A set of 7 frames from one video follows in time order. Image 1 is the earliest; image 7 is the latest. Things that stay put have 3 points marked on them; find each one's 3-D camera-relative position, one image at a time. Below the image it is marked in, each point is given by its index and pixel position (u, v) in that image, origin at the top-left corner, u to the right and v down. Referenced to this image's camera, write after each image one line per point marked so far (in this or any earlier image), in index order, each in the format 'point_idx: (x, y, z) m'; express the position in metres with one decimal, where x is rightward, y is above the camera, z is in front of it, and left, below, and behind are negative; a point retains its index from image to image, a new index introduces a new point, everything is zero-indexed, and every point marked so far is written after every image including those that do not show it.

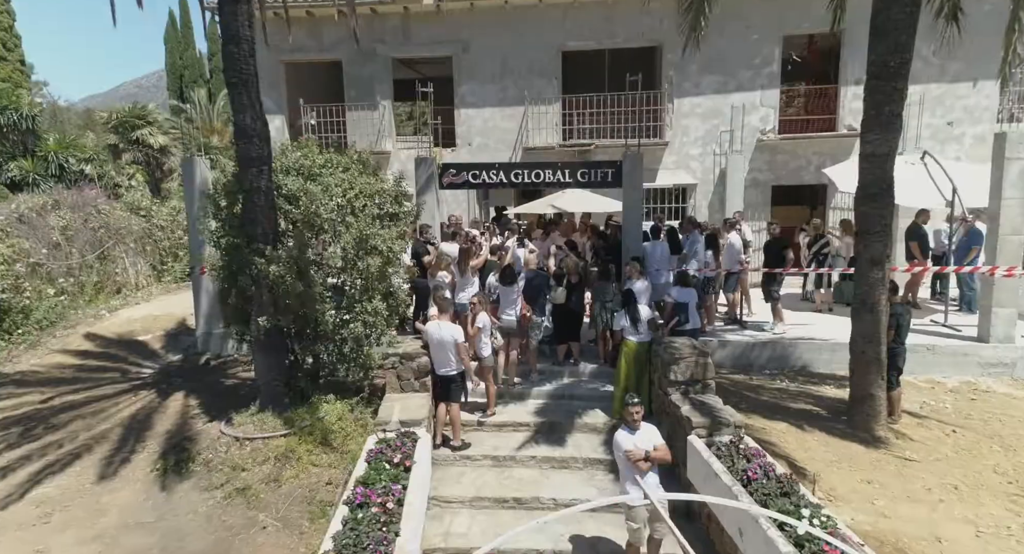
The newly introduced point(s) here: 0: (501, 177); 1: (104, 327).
0: (-0.2, +1.5, +9.2) m
1: (-7.3, -0.9, +10.7) m
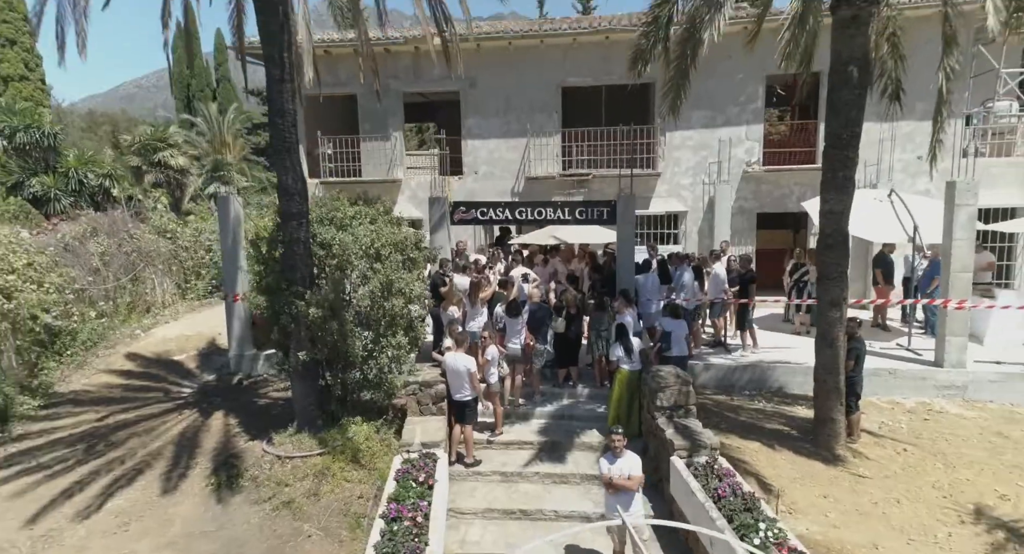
0: (-0.1, +1.1, +10.2) m
1: (-7.3, -1.4, +11.7) m
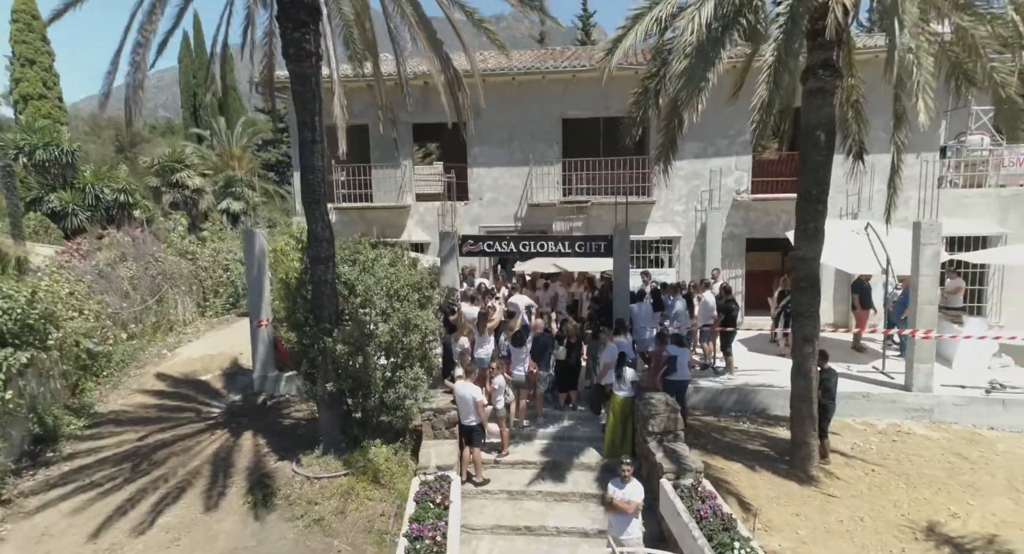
0: (0.0, +0.5, +11.0) m
1: (-7.2, -1.9, +12.5) m
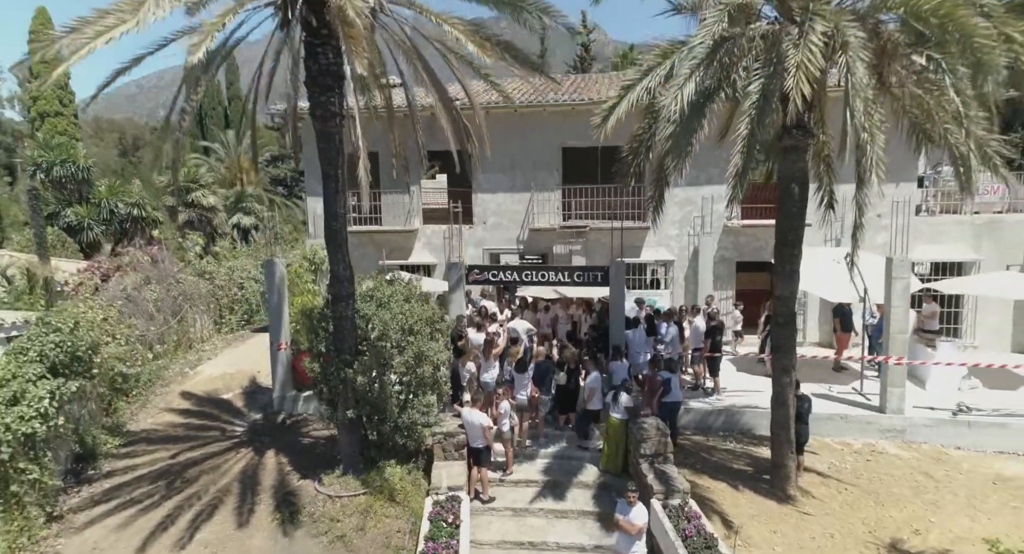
0: (+0.1, 0.0, +11.8) m
1: (-7.1, -2.4, +13.3) m
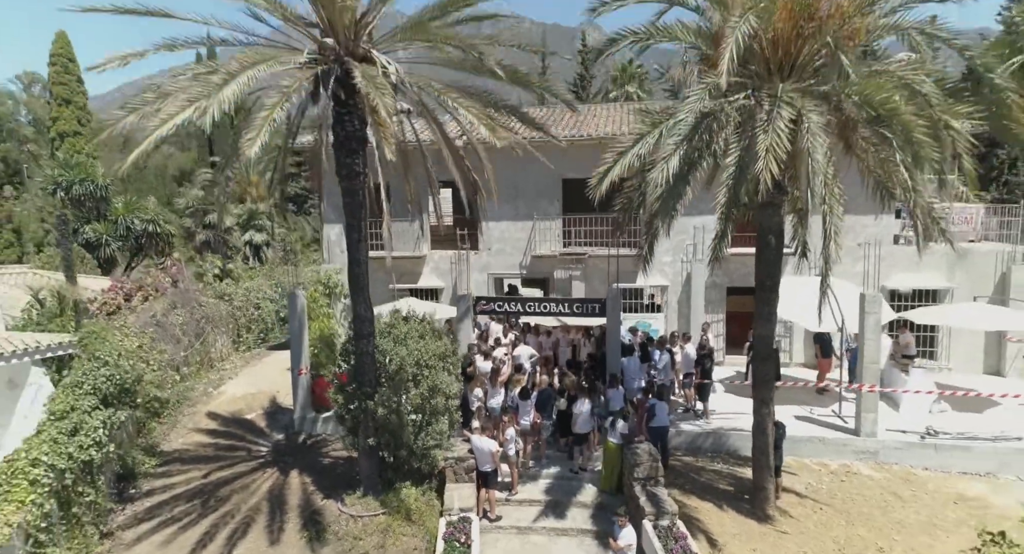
0: (+0.1, -0.7, +12.7) m
1: (-7.1, -3.1, +14.2) m
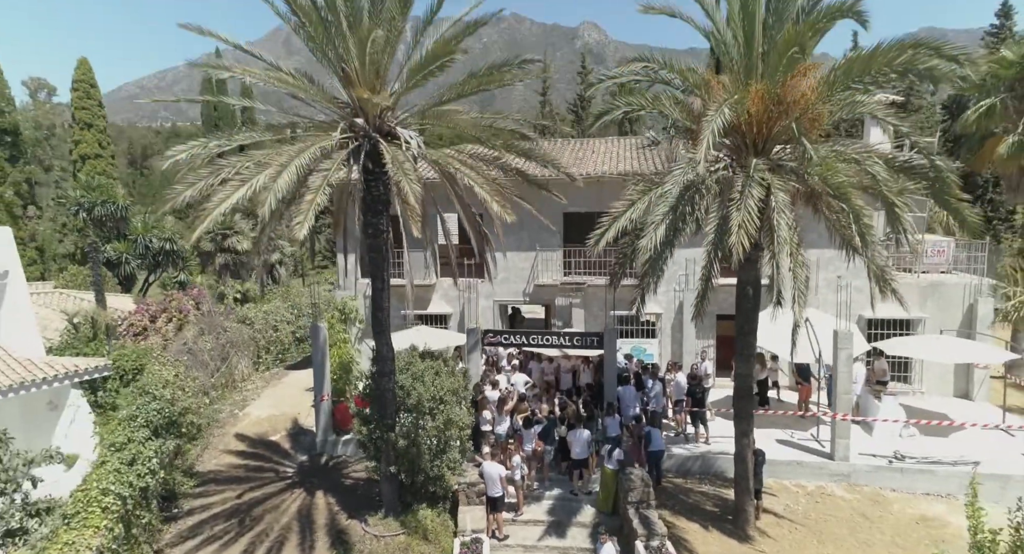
0: (+0.3, -1.5, +13.8) m
1: (-6.9, -3.9, +15.3) m
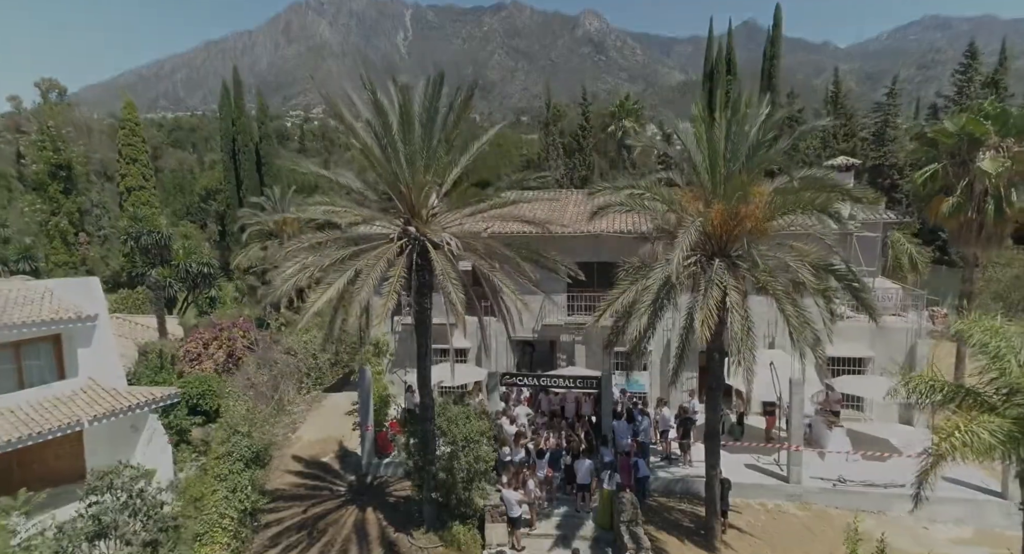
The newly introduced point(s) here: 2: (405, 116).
0: (+0.6, -2.9, +16.7) m
1: (-6.6, -5.3, +18.2) m
2: (-2.1, +3.2, +11.7) m
